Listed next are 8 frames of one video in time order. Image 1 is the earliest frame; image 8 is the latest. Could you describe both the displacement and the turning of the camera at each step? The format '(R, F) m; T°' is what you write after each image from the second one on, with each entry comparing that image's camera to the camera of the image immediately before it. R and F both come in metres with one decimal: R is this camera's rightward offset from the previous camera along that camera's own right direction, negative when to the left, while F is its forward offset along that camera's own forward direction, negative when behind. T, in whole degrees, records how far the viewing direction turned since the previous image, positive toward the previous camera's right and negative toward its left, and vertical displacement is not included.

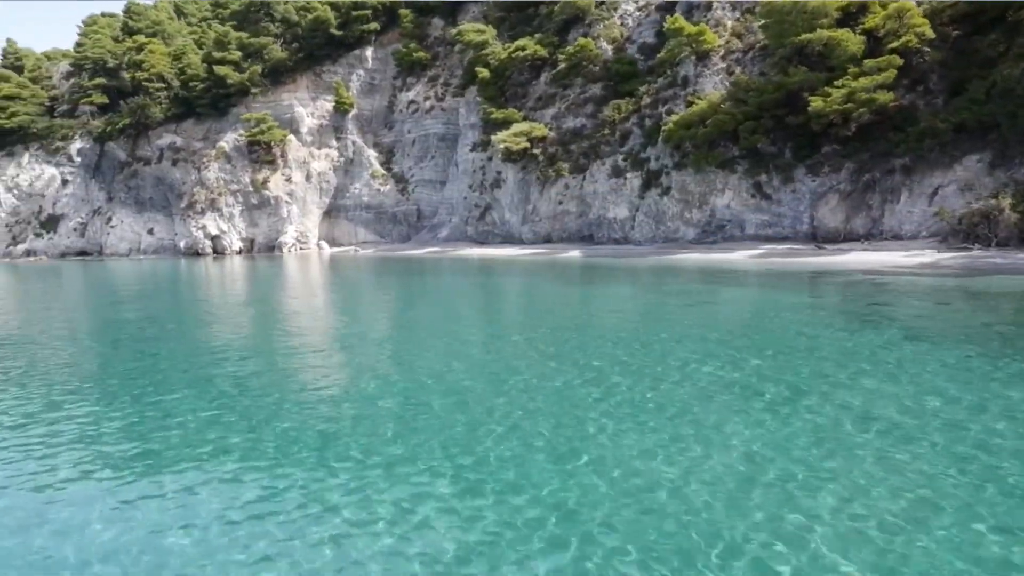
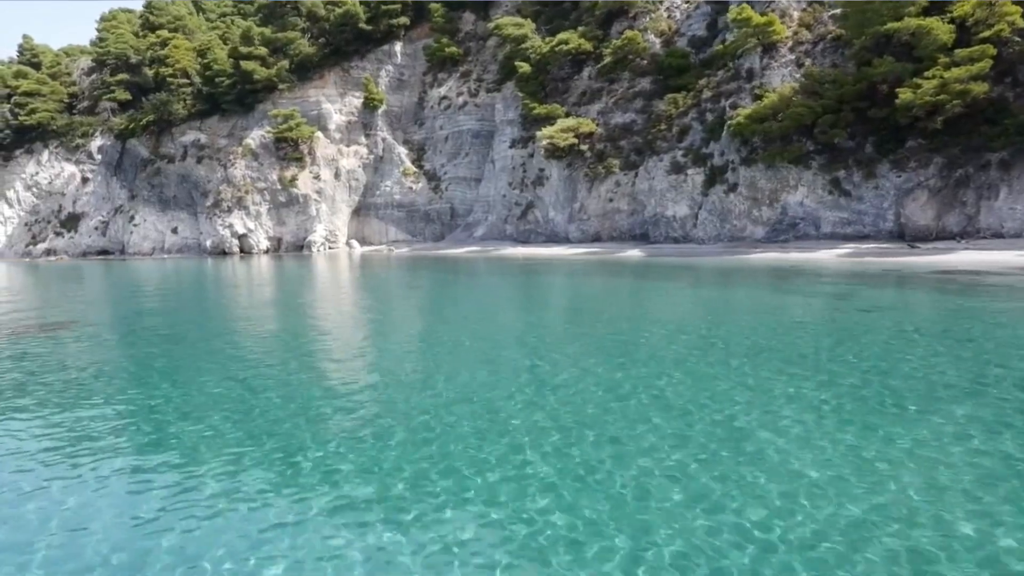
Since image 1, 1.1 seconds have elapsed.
(-2.8, +1.4) m; 0°
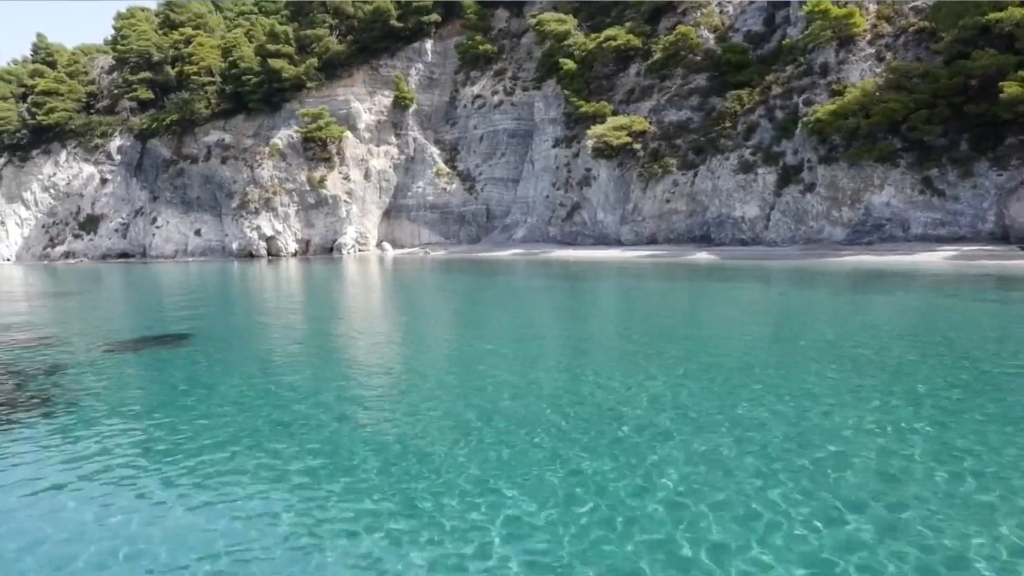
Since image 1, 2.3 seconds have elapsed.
(-3.1, +1.6) m; 0°
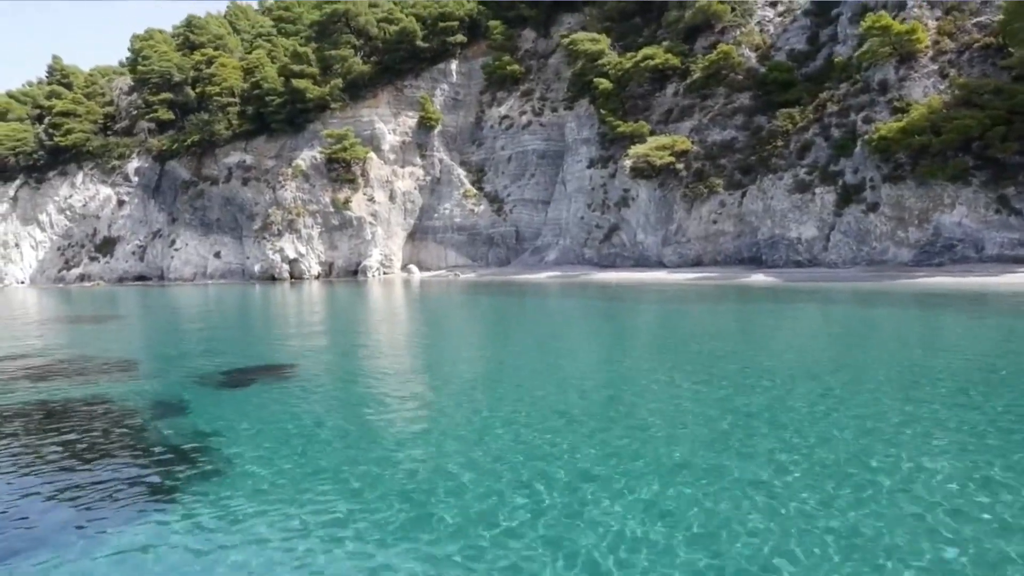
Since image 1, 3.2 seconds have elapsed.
(-2.4, +1.3) m; 0°
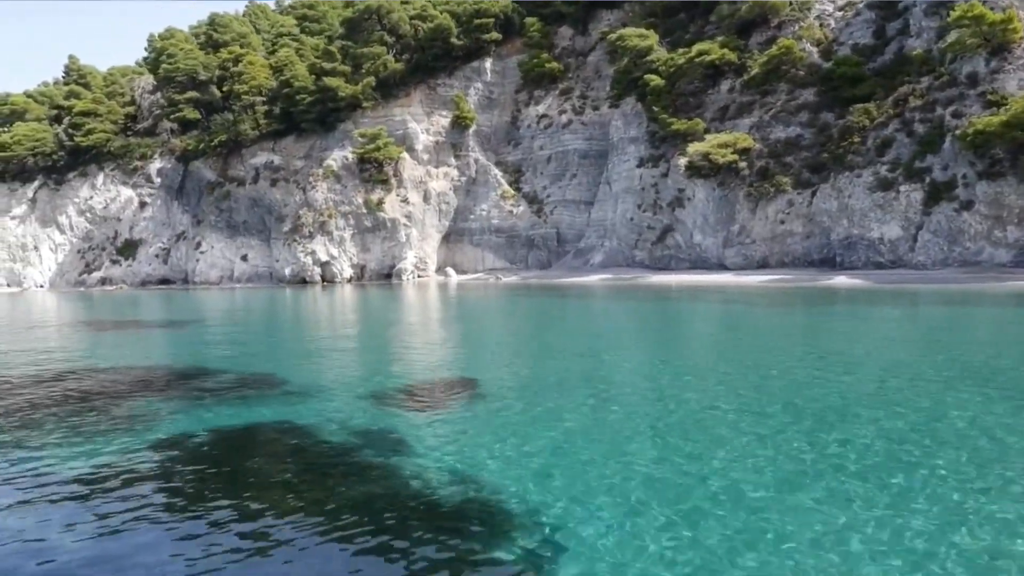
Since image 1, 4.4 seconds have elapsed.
(-3.2, +1.7) m; 0°
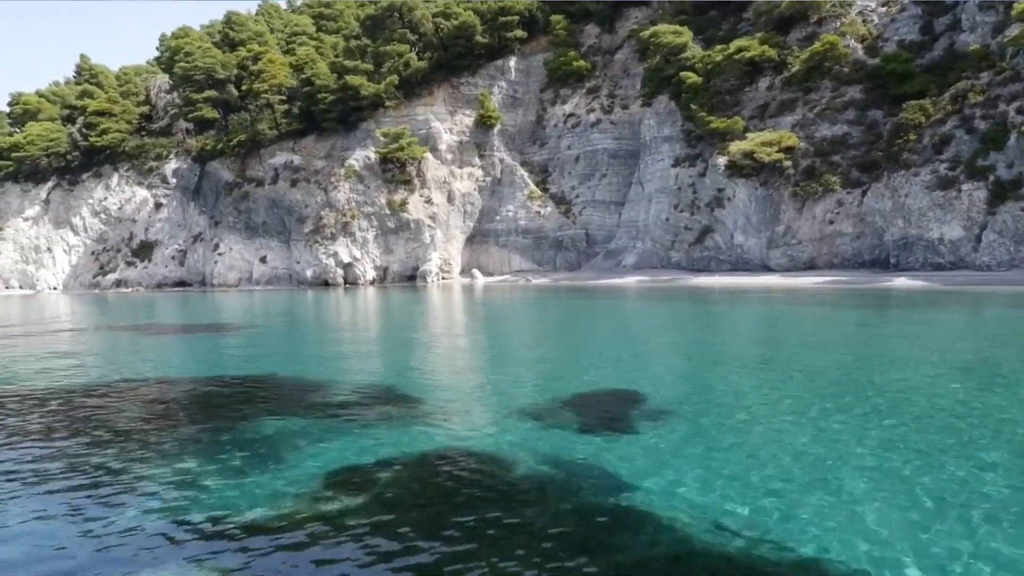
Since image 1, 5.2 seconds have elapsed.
(-2.1, +1.2) m; 0°
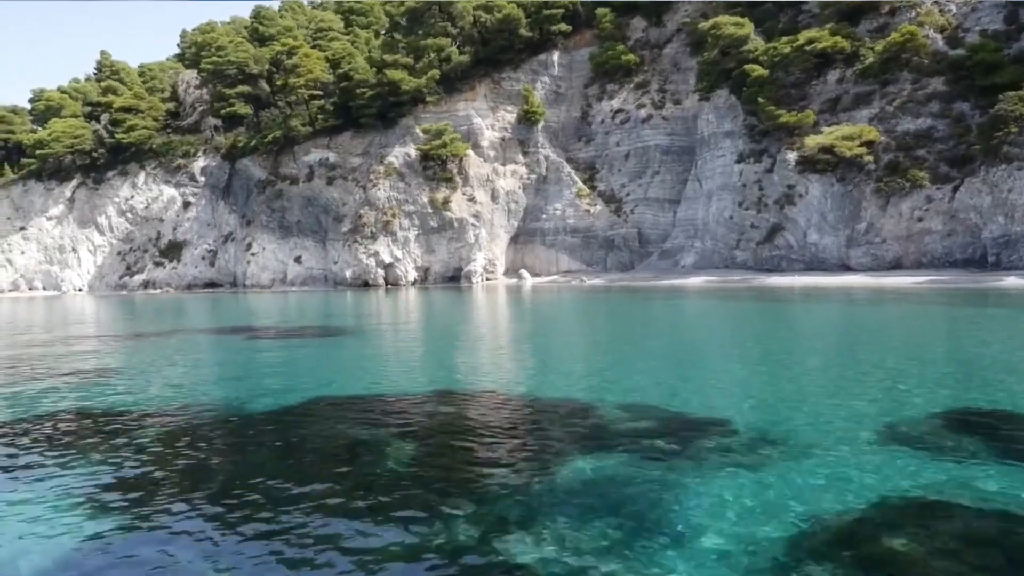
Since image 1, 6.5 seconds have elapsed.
(-3.6, +1.8) m; 0°
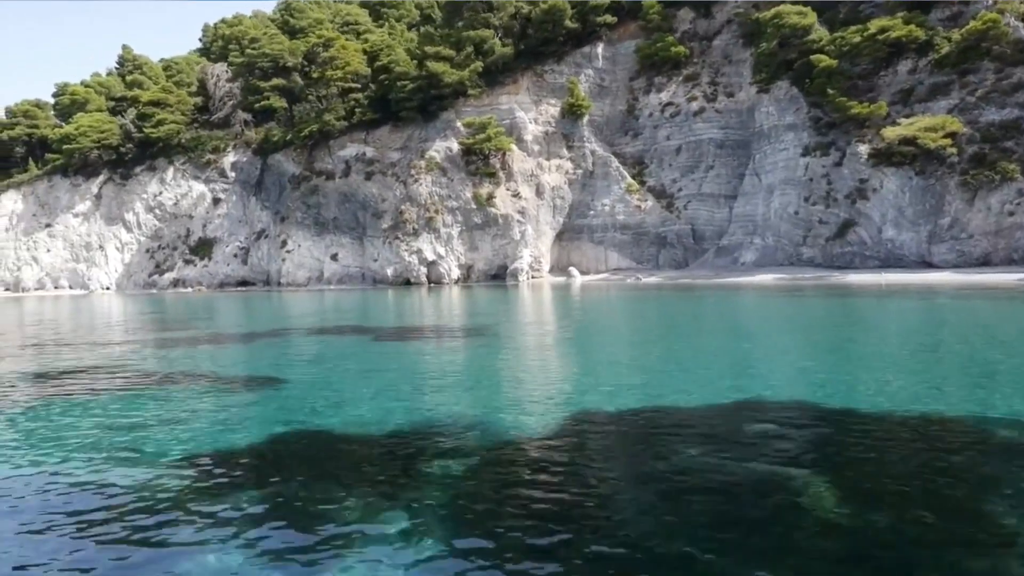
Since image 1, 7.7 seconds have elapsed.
(-3.4, +1.6) m; 0°
